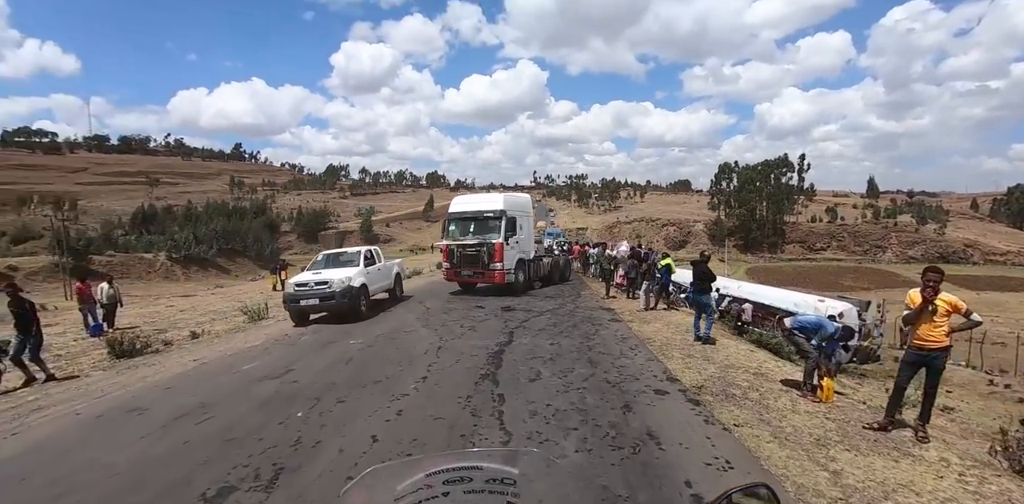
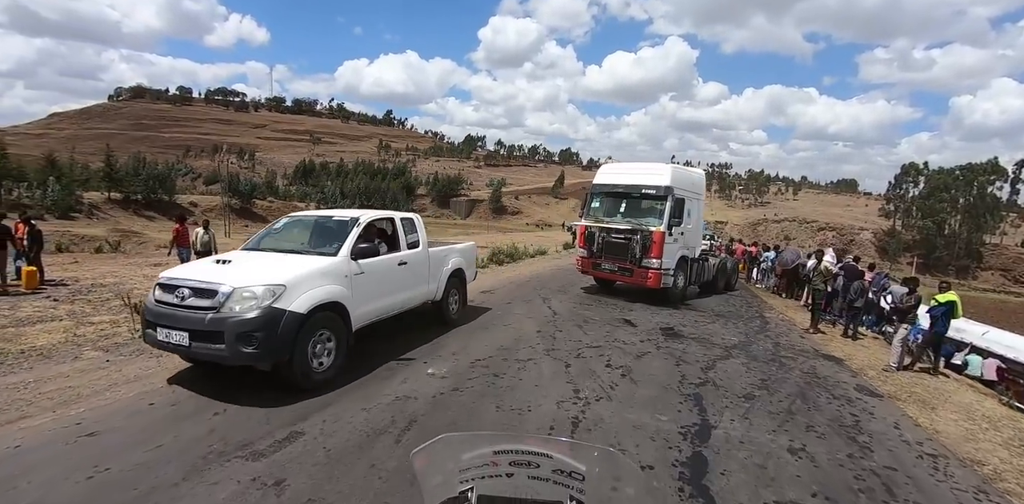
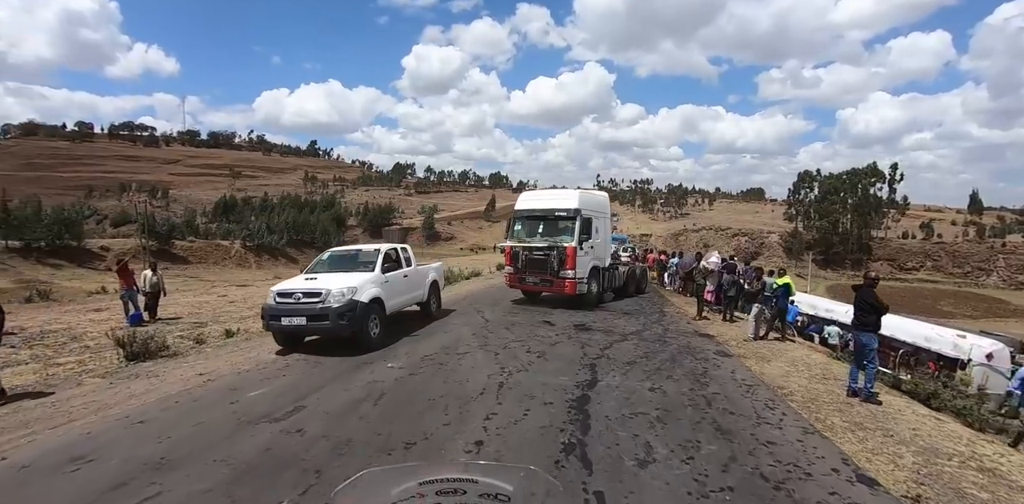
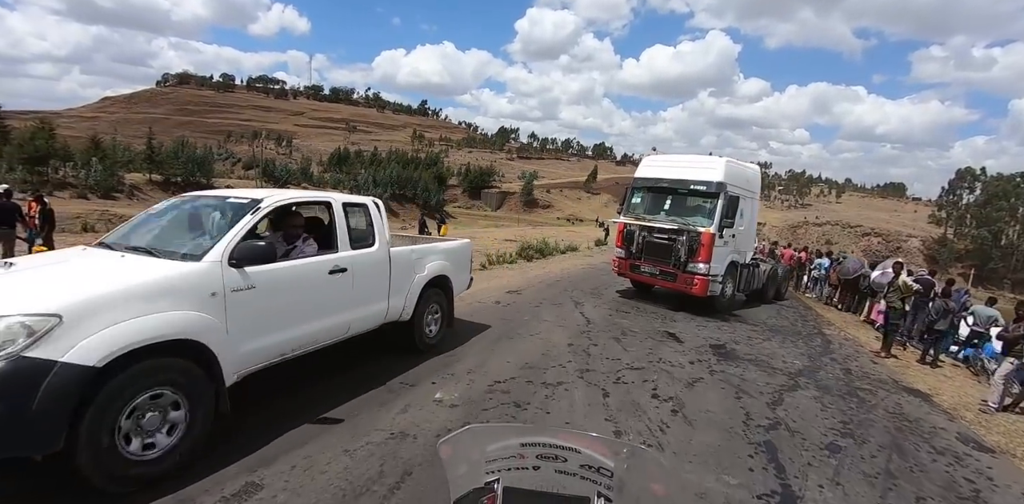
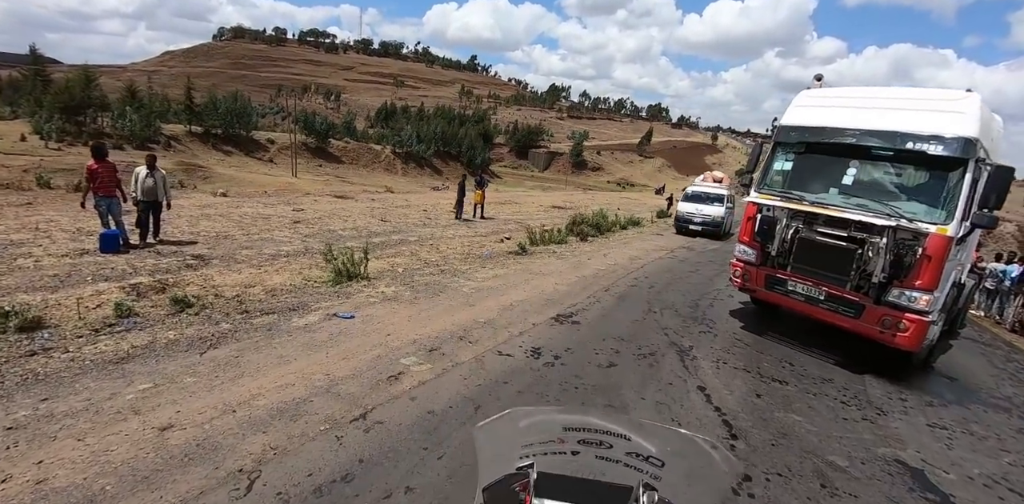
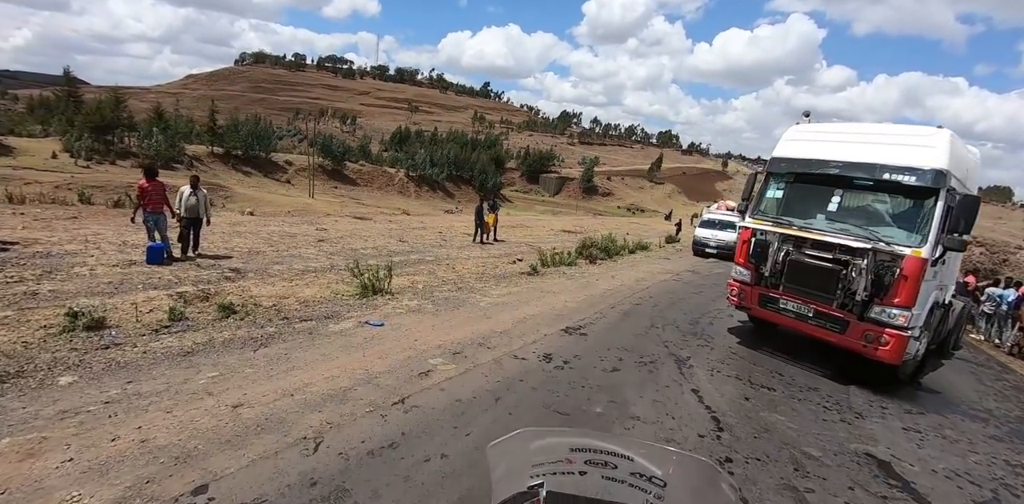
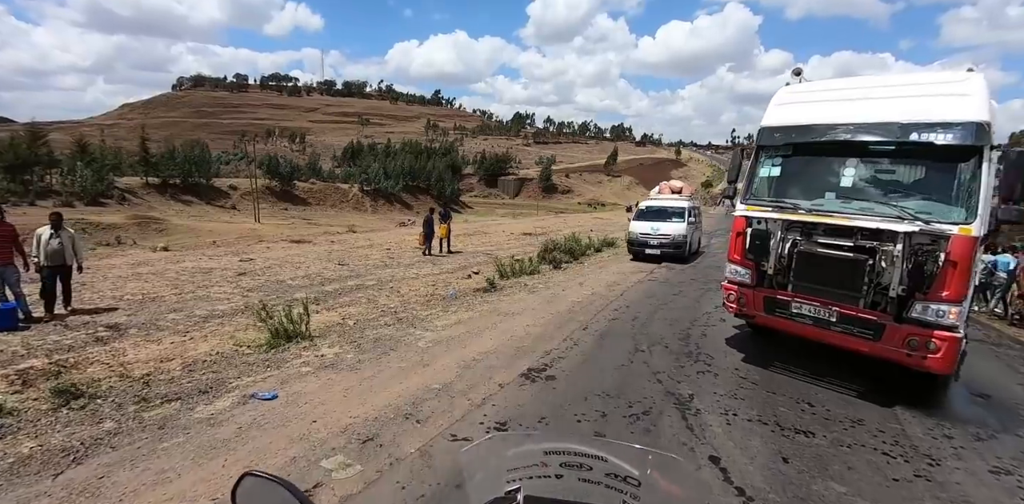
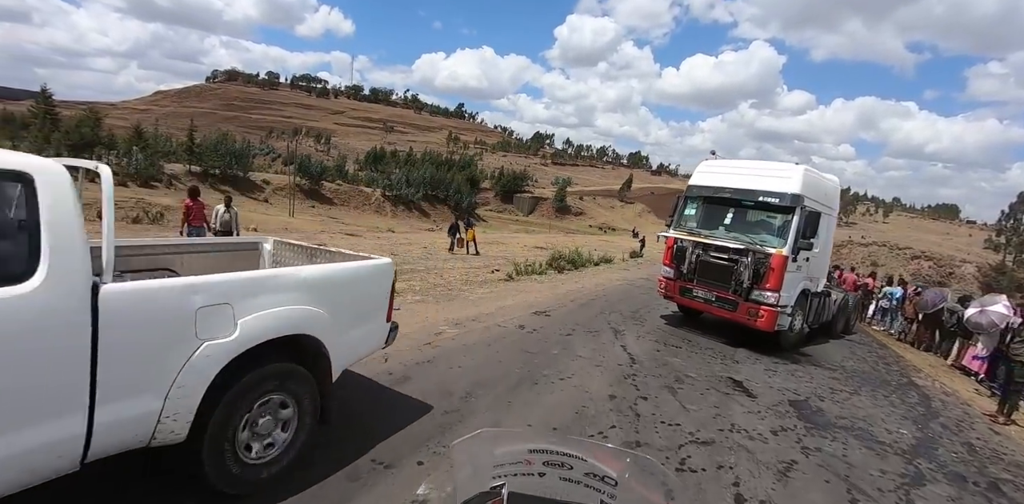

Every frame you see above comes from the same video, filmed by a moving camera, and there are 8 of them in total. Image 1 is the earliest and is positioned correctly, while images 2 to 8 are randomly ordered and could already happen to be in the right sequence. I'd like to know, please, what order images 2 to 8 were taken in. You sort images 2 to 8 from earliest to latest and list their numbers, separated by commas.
3, 2, 4, 8, 6, 5, 7
